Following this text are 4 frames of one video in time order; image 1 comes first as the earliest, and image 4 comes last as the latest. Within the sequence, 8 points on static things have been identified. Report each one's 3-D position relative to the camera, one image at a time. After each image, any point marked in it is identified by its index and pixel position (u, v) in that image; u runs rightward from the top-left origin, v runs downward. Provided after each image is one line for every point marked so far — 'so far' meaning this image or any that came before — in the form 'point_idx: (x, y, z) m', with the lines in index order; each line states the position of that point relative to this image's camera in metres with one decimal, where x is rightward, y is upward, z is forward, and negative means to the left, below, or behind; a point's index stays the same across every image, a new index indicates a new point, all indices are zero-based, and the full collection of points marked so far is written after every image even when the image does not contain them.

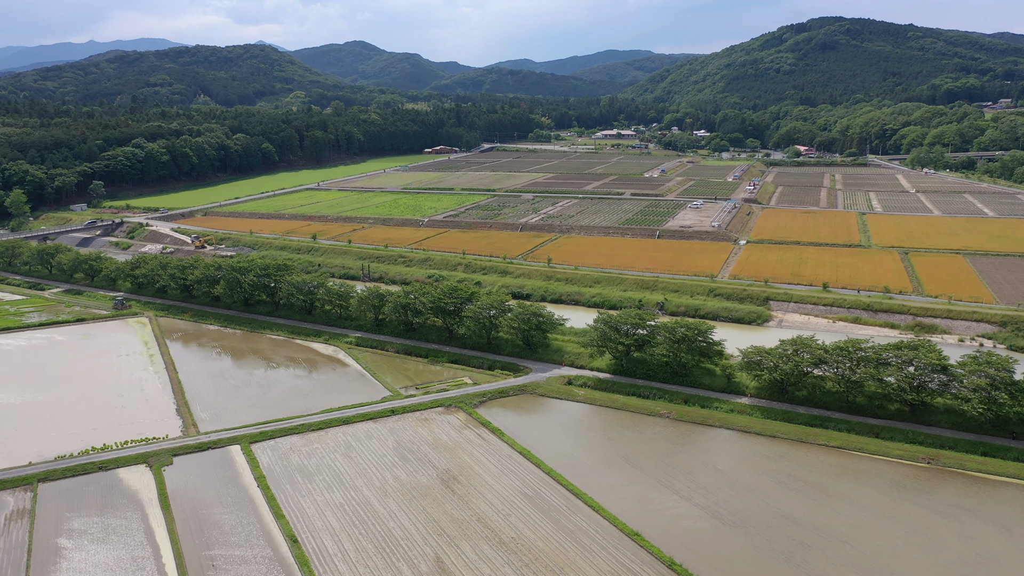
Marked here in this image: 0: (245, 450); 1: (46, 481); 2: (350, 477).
0: (-8.7, -5.3, +19.6) m
1: (-13.9, -5.7, +18.0) m
2: (-4.9, -5.7, +18.3) m
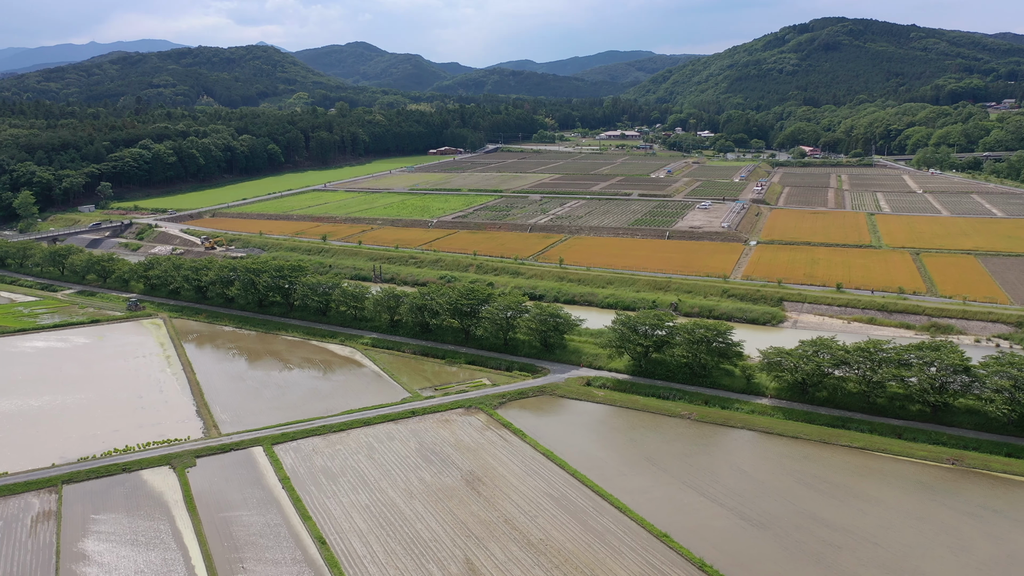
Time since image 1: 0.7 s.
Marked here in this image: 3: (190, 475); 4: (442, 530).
0: (-7.9, -5.3, +19.5) m
1: (-13.2, -5.8, +17.9) m
2: (-4.2, -5.8, +18.2) m
3: (-9.8, -5.7, +18.3) m
4: (-1.9, -6.5, +16.0) m
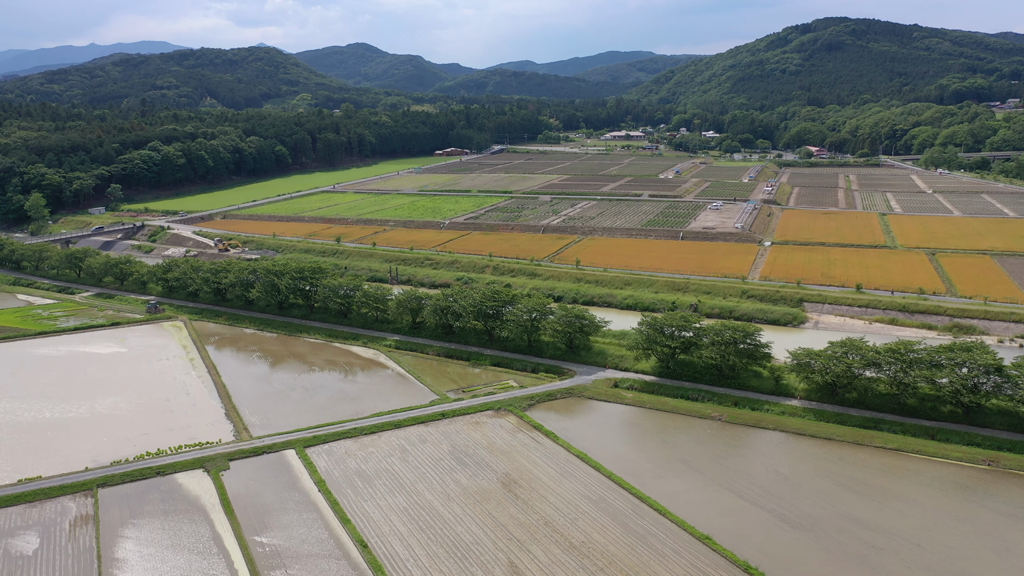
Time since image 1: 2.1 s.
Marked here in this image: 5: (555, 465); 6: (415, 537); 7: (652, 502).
0: (-6.8, -5.4, +19.5) m
1: (-12.1, -5.9, +17.9) m
2: (-3.1, -5.8, +18.2) m
3: (-8.7, -5.8, +18.3) m
4: (-0.8, -6.5, +16.0) m
5: (+1.4, -5.6, +19.1) m
6: (-2.6, -6.6, +15.9) m
7: (+4.0, -6.1, +17.3) m
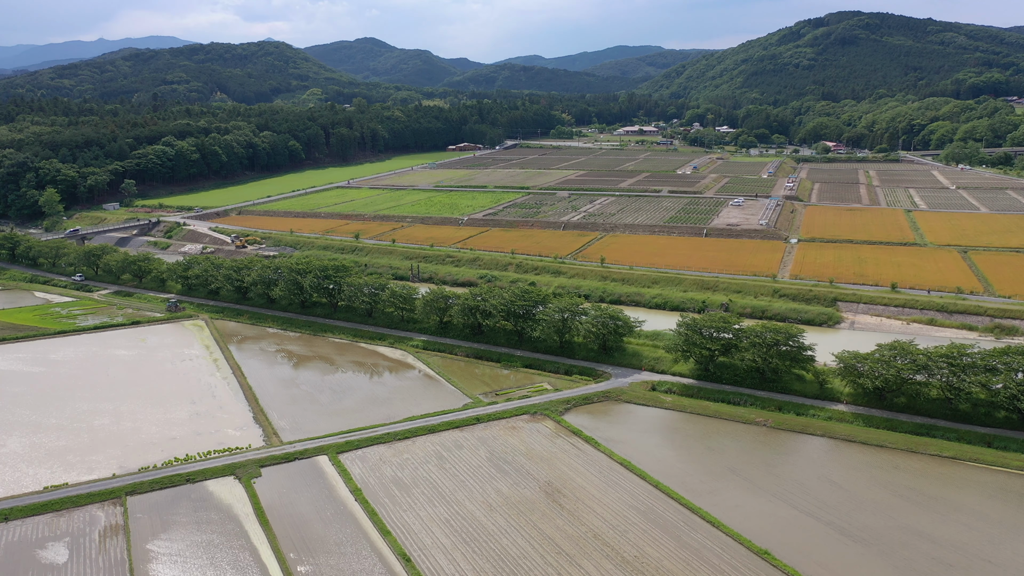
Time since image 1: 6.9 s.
0: (-5.6, -5.4, +18.8) m
1: (-10.8, -5.9, +17.3) m
2: (-1.8, -5.9, +17.5) m
3: (-7.5, -5.8, +17.6) m
4: (+0.5, -6.6, +15.3) m
5: (+2.6, -5.7, +18.4) m
6: (-1.3, -6.6, +15.2) m
7: (+5.3, -6.2, +16.5) m
